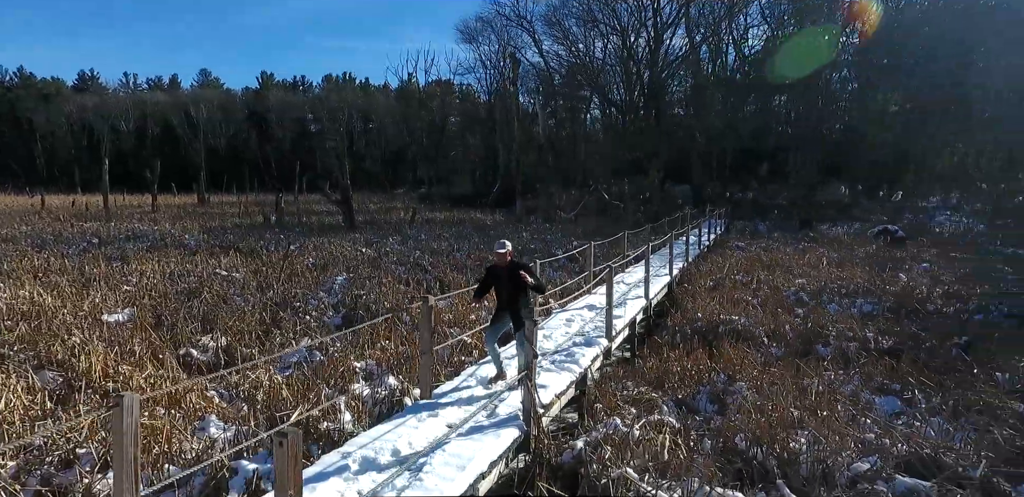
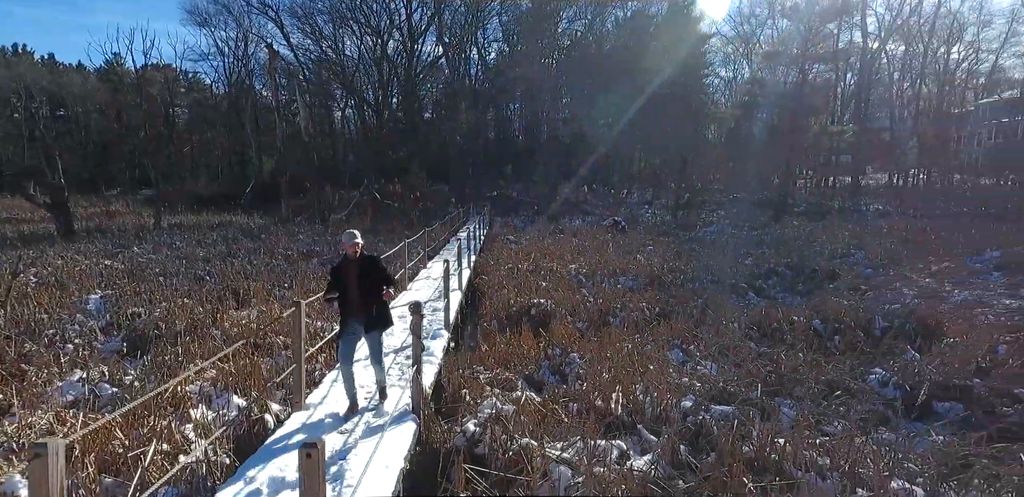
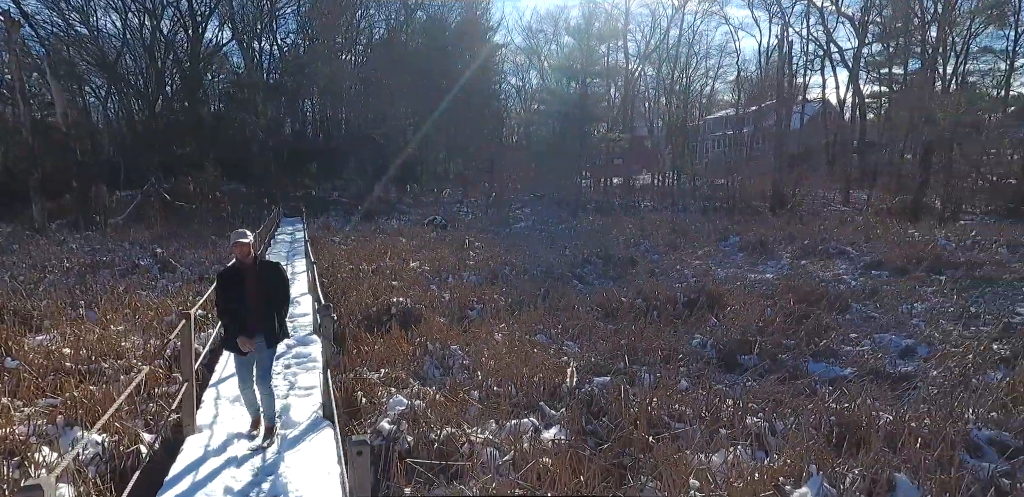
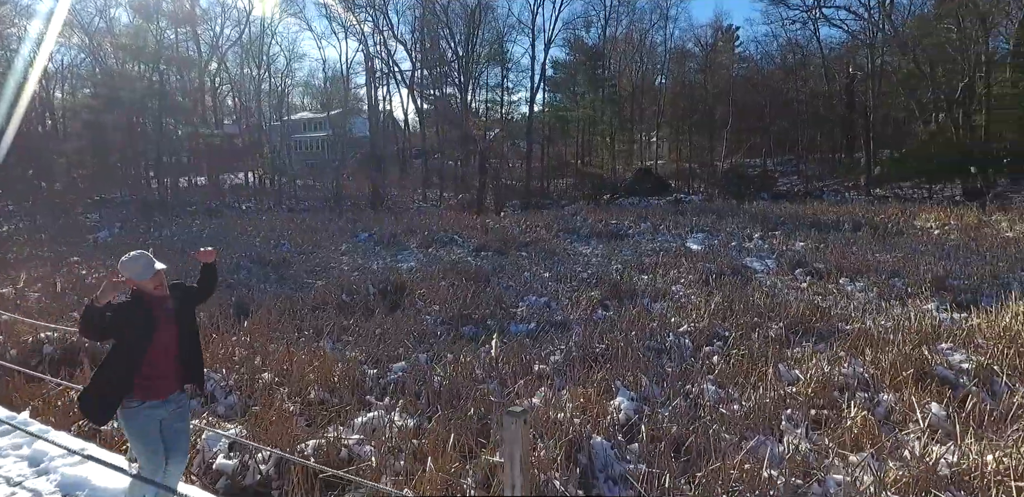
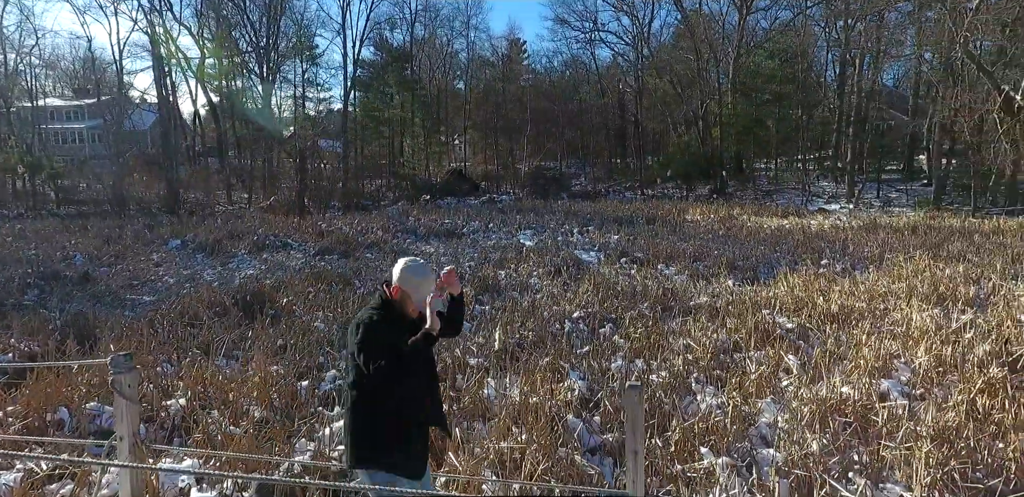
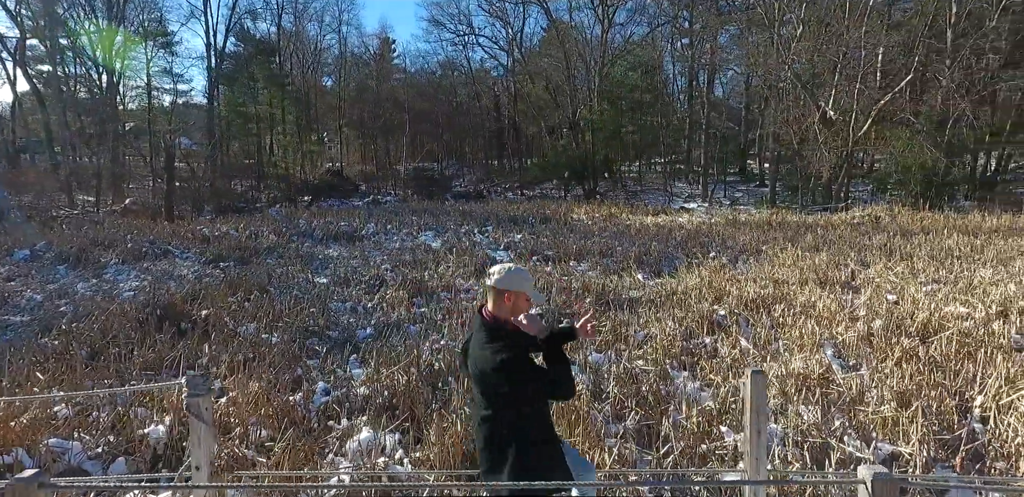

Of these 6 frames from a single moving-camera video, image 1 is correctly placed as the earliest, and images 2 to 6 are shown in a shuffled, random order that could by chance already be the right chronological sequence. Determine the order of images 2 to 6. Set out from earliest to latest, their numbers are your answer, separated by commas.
2, 3, 4, 5, 6
